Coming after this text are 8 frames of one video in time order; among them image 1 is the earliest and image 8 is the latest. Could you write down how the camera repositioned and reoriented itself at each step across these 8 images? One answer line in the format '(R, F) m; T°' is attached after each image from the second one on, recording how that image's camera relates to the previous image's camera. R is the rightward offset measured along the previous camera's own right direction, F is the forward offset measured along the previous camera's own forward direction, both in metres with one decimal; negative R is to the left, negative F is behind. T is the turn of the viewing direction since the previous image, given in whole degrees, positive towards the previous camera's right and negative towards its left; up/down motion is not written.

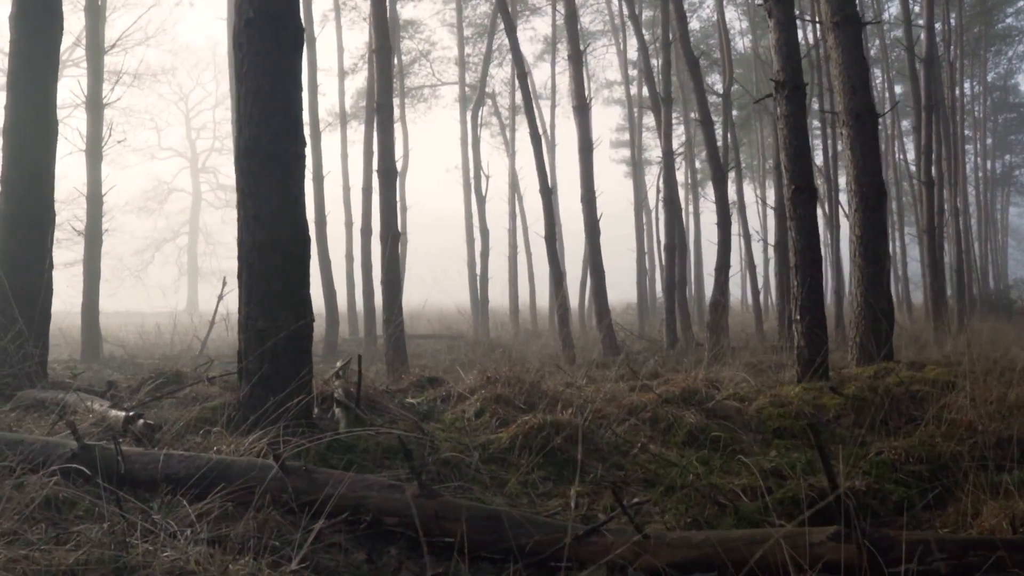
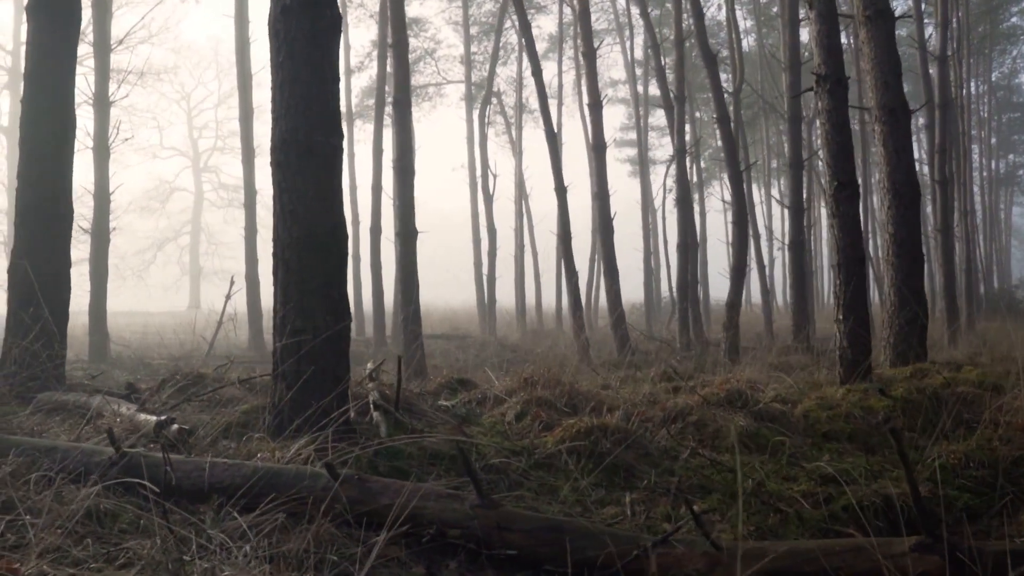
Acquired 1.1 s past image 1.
(-0.3, +0.2) m; 0°
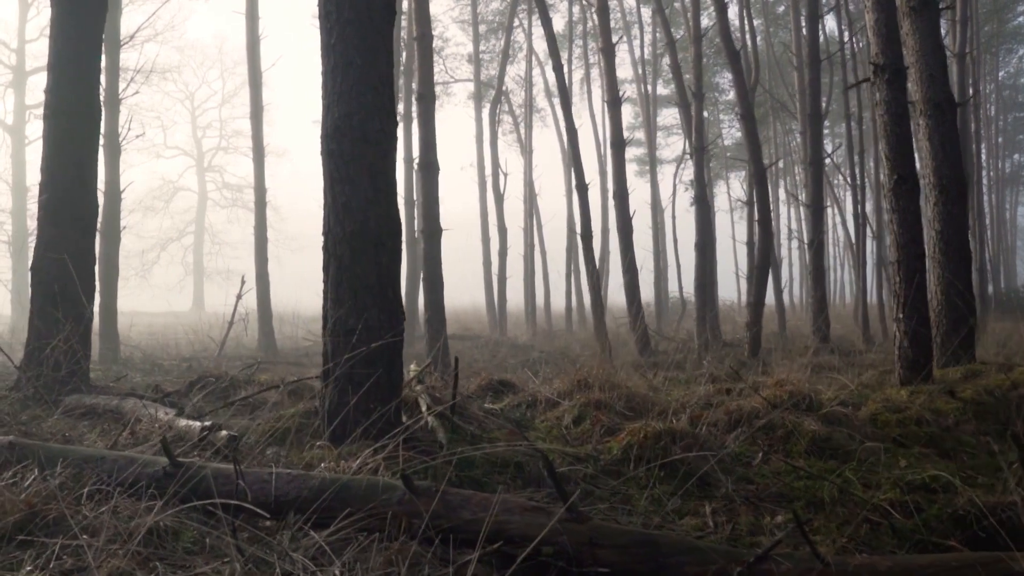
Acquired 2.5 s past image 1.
(-0.4, +0.3) m; 0°
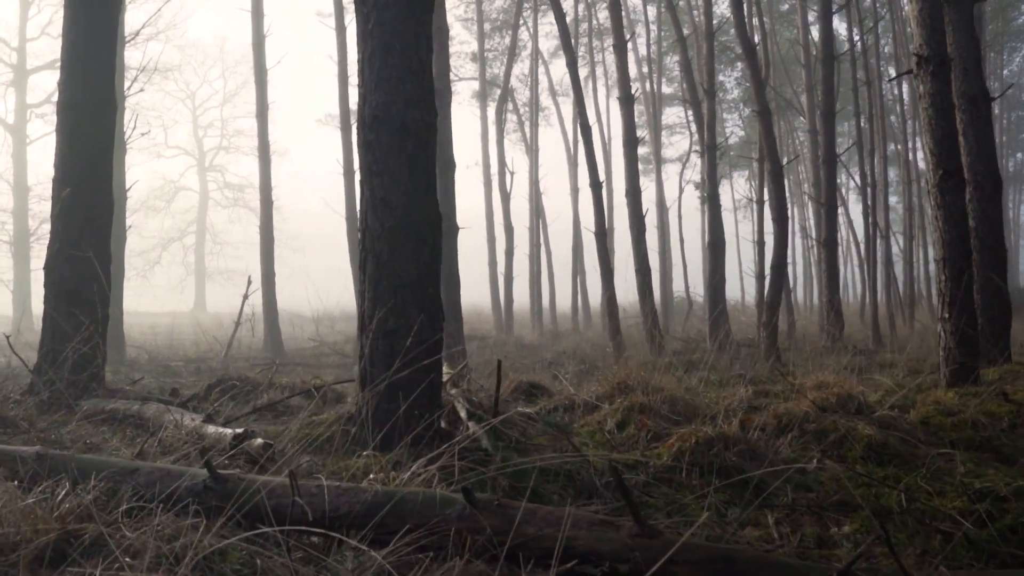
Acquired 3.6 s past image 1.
(-0.3, +0.2) m; 0°
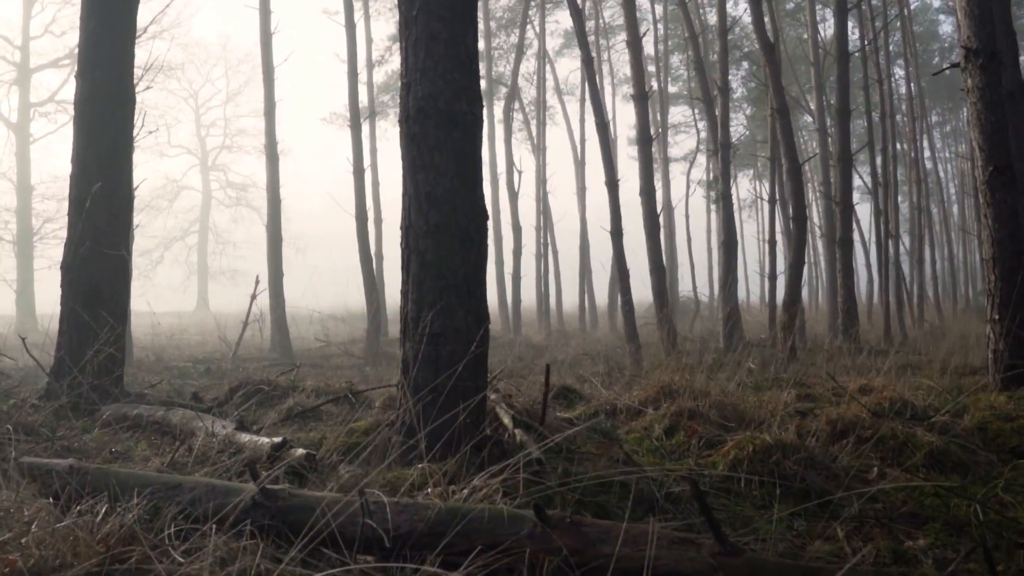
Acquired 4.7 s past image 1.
(-0.3, +0.2) m; 0°
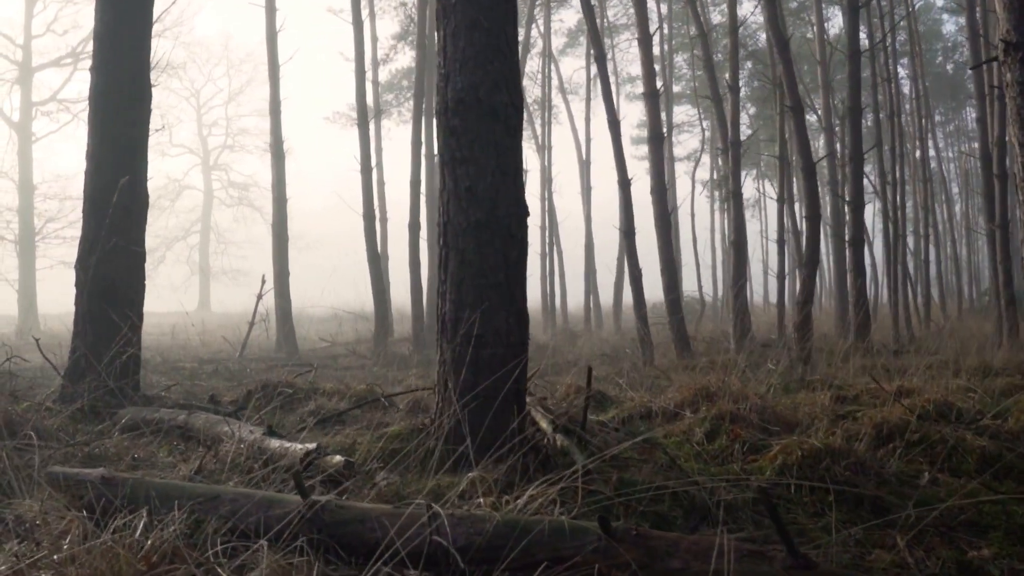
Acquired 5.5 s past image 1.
(-0.2, +0.2) m; 0°
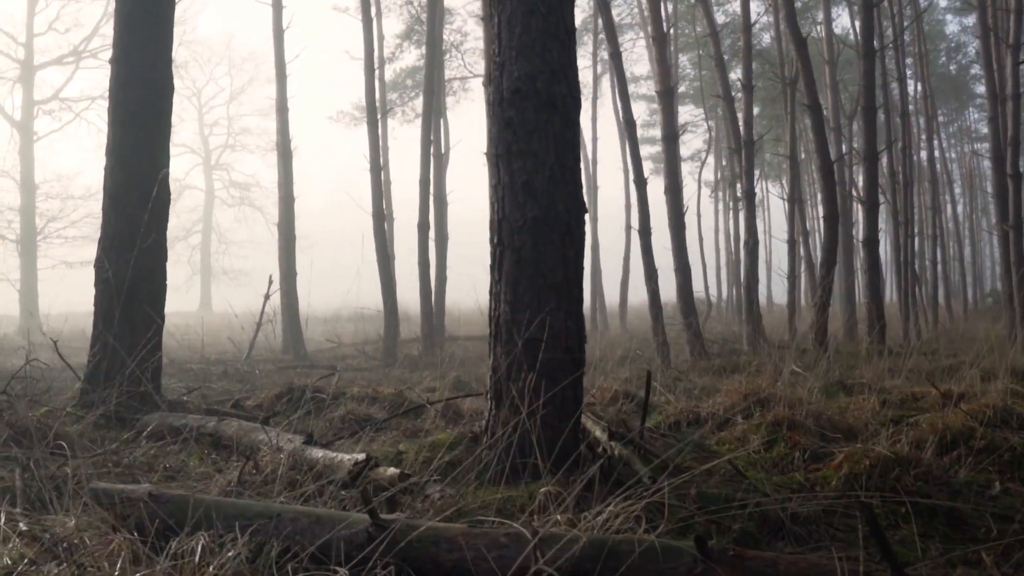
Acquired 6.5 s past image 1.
(-0.3, +0.2) m; 0°
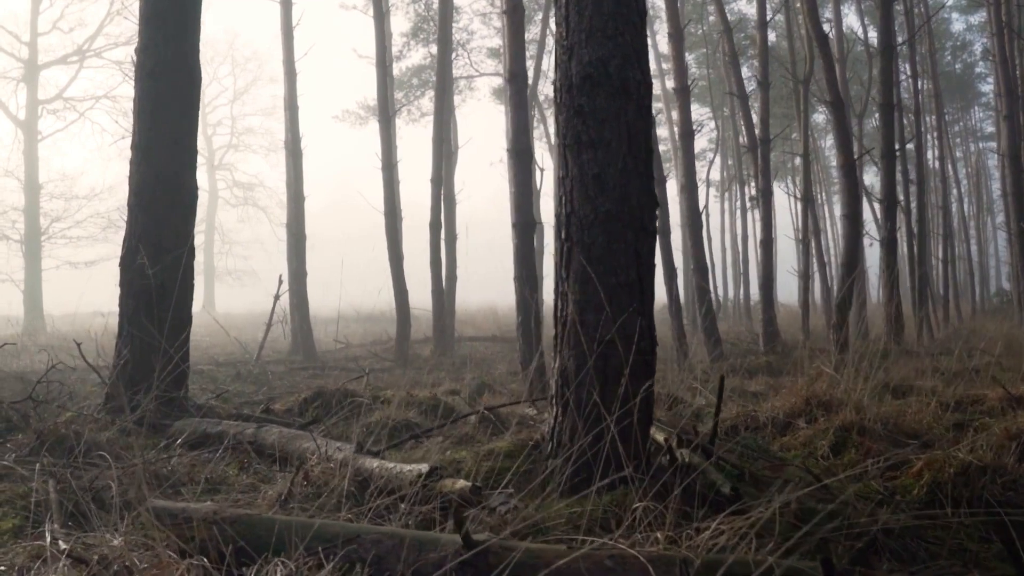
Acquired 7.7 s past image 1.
(-0.3, +0.2) m; 0°
